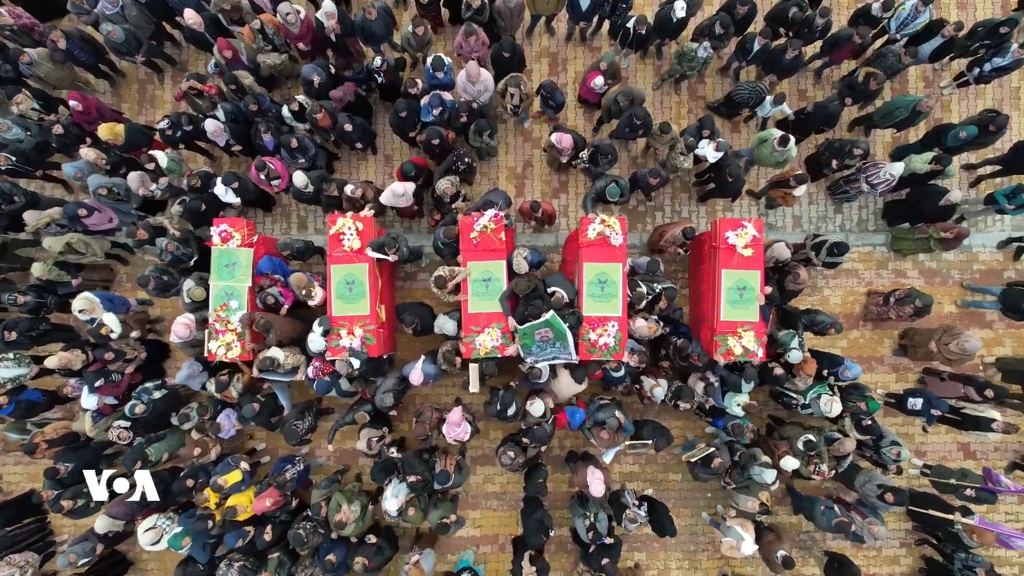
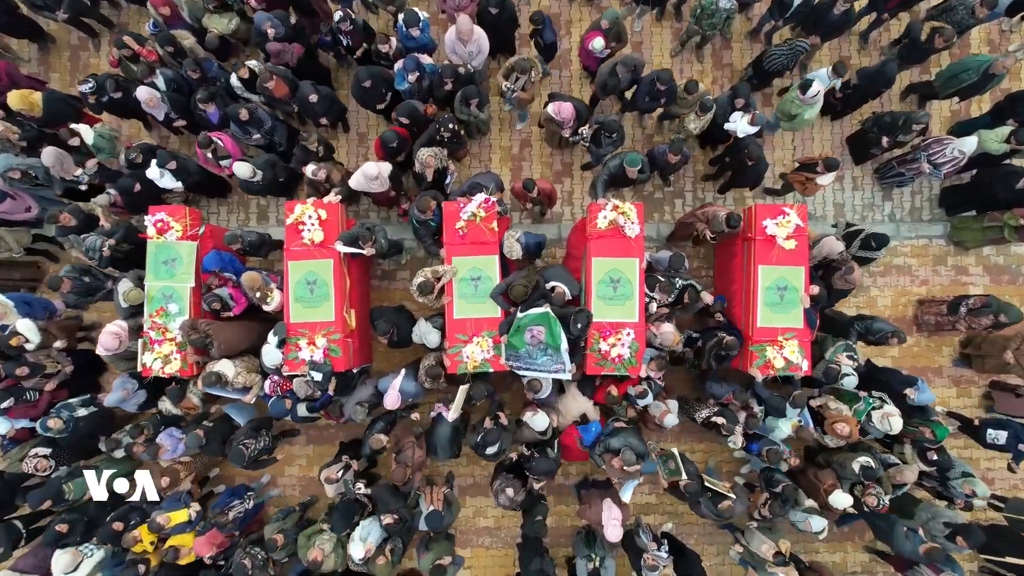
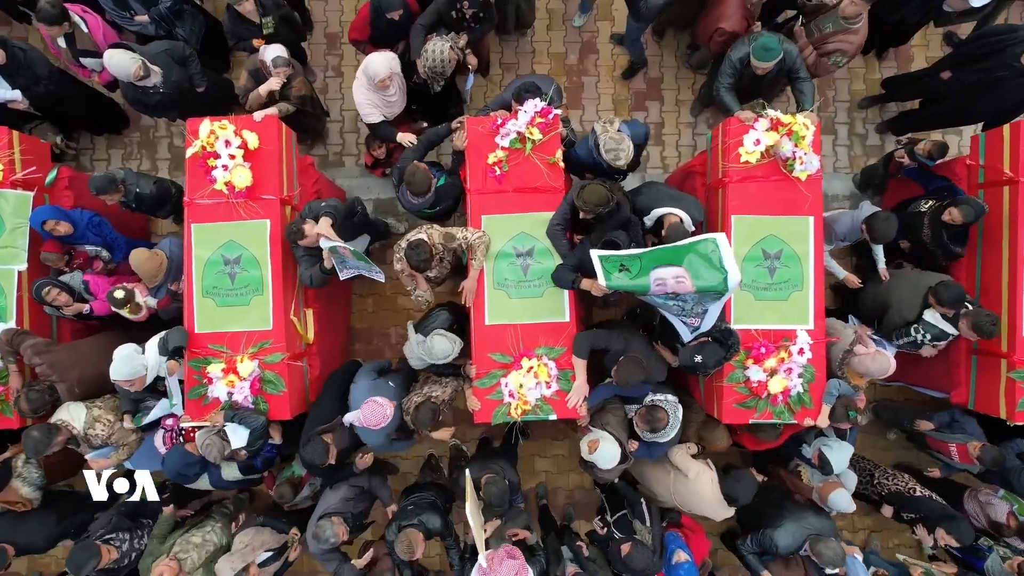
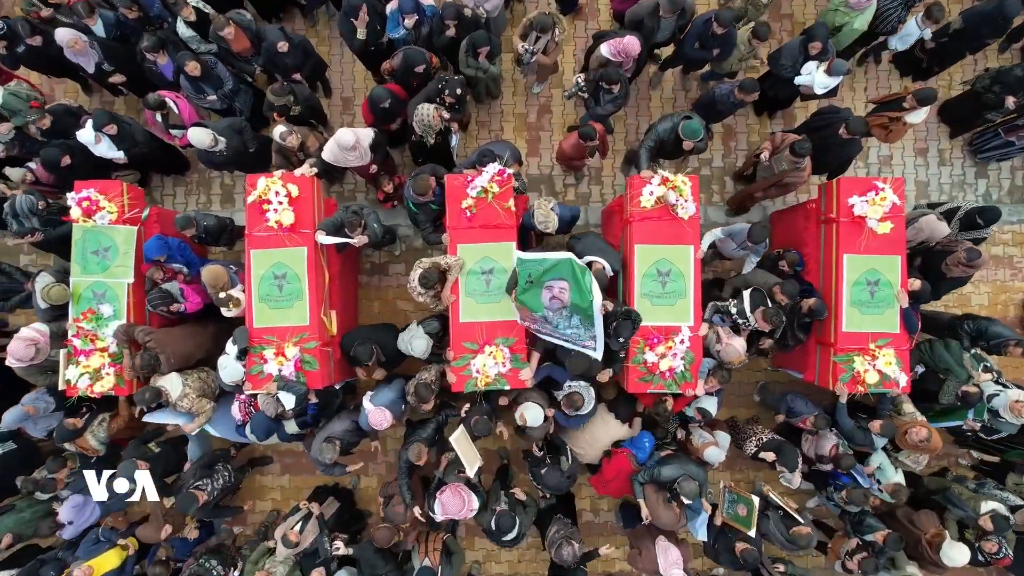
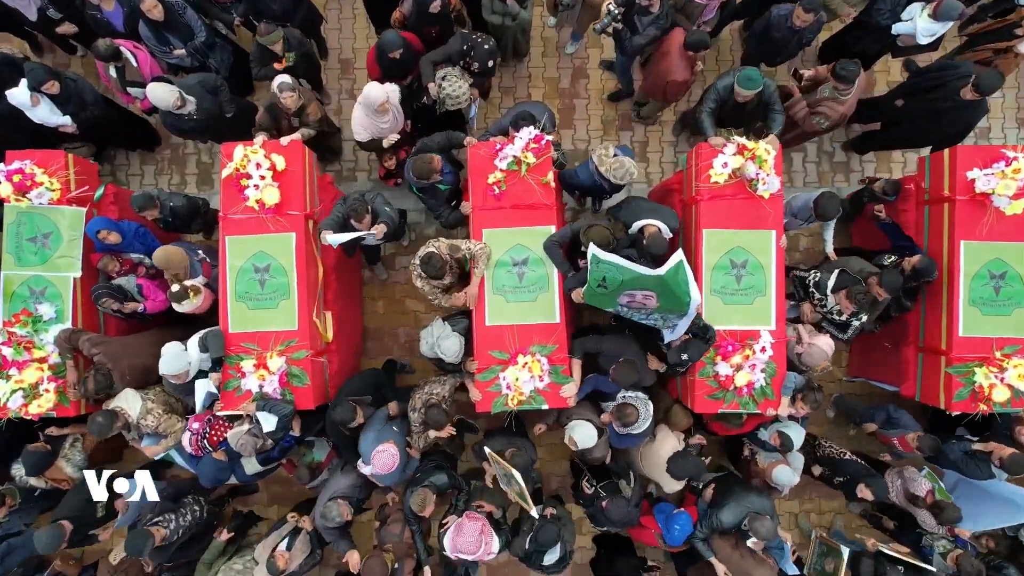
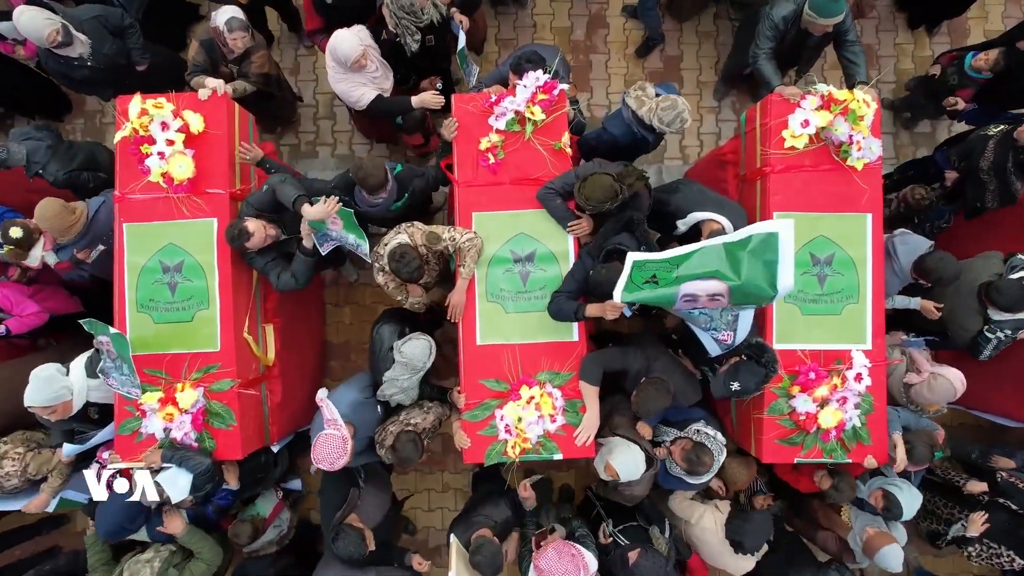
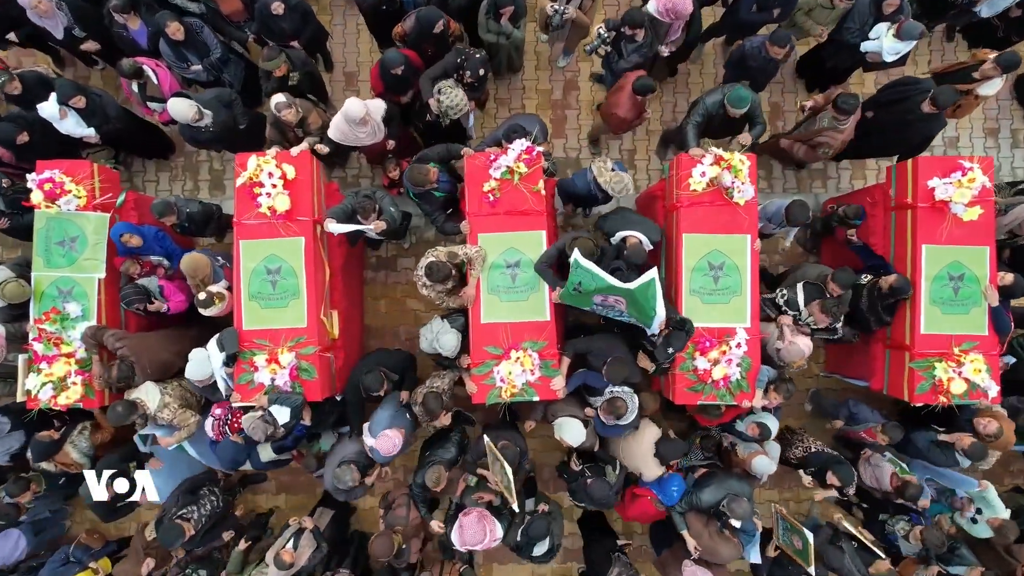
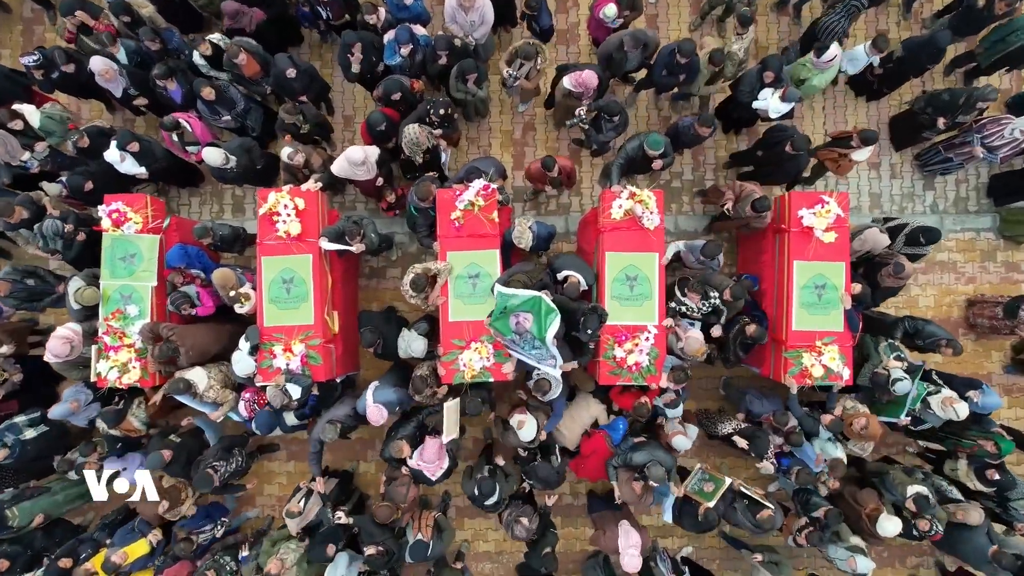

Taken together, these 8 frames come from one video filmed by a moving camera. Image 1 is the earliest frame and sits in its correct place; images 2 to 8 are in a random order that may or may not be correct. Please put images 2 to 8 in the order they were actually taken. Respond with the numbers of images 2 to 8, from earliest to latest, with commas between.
2, 8, 4, 7, 5, 3, 6
